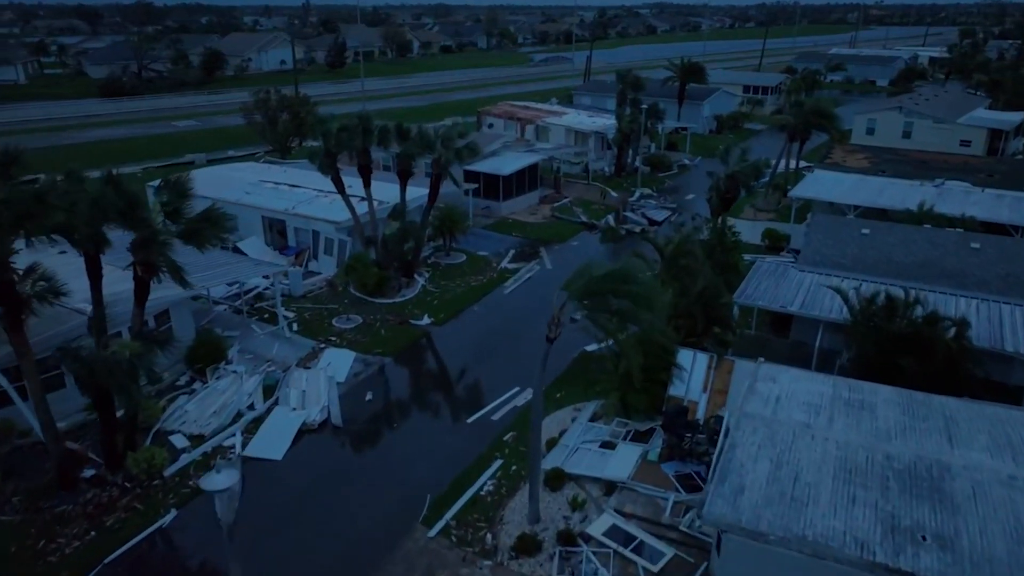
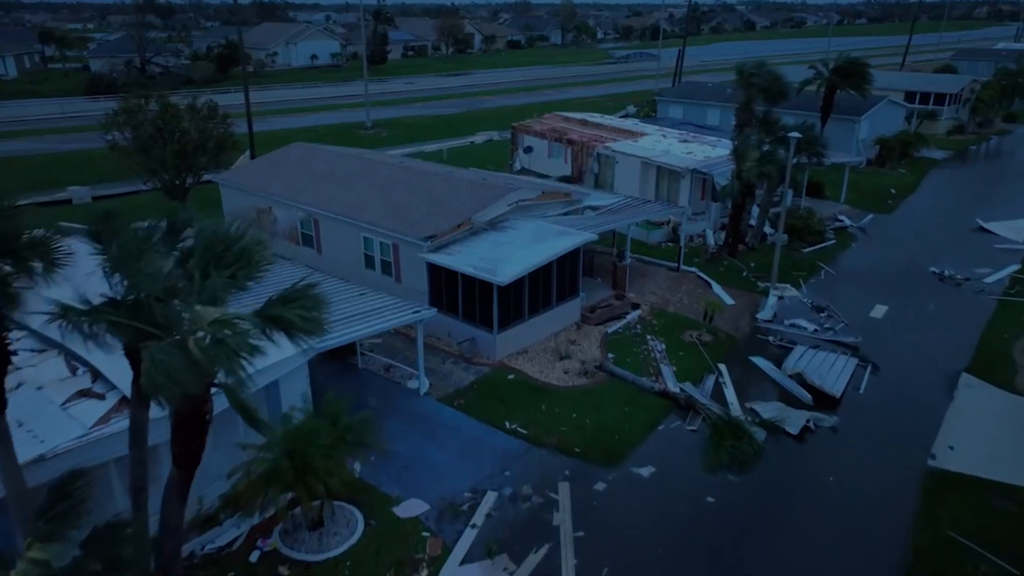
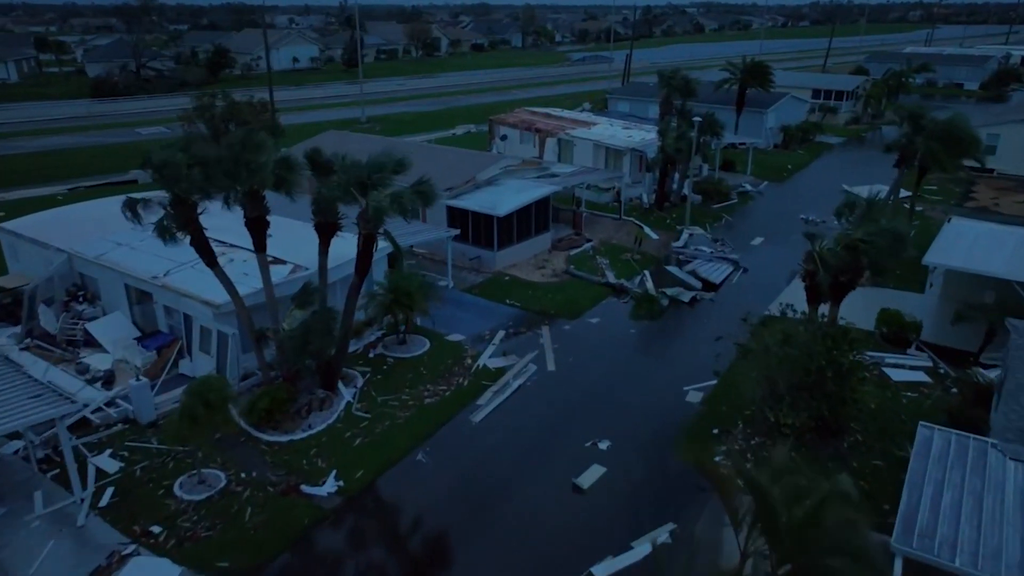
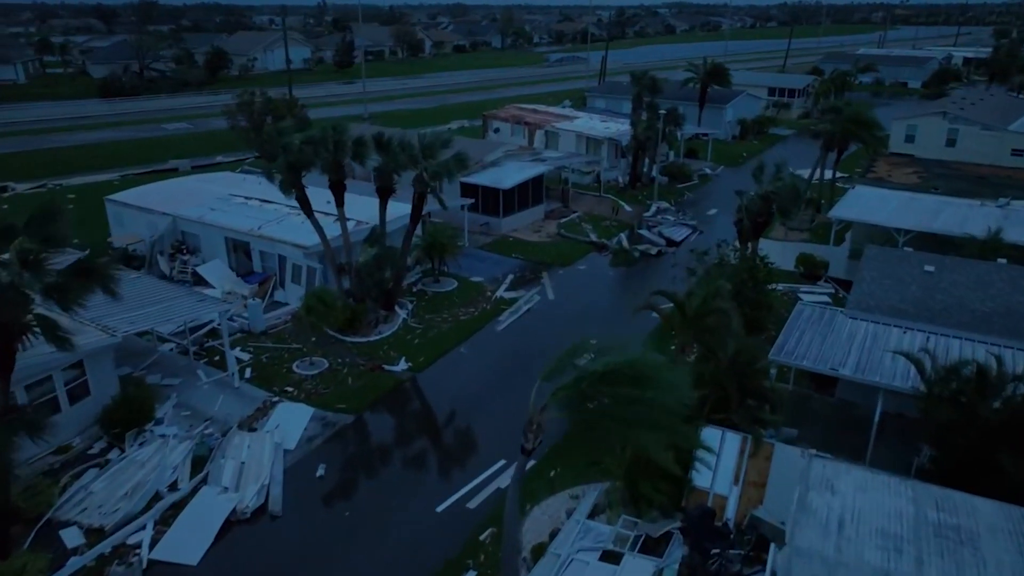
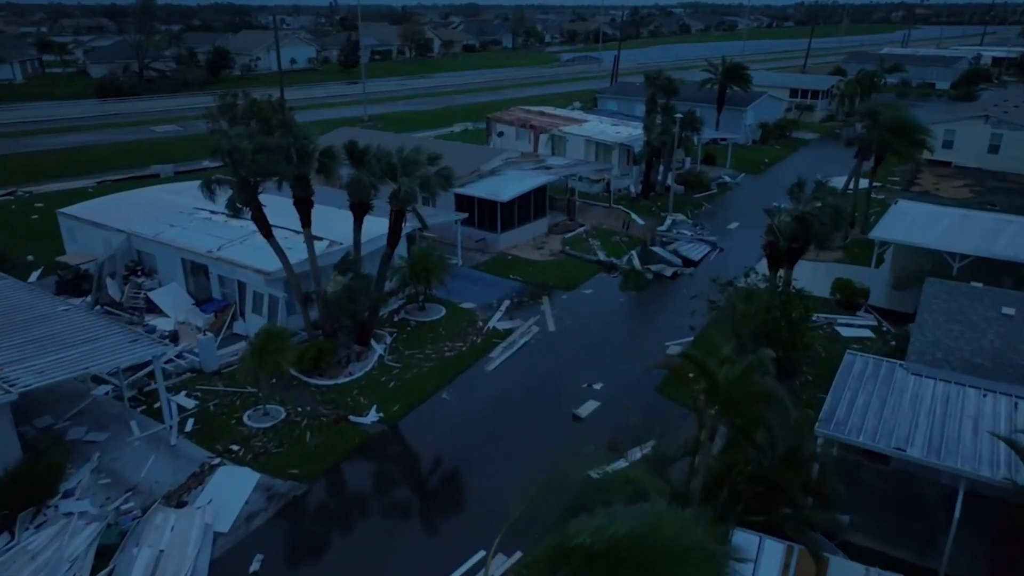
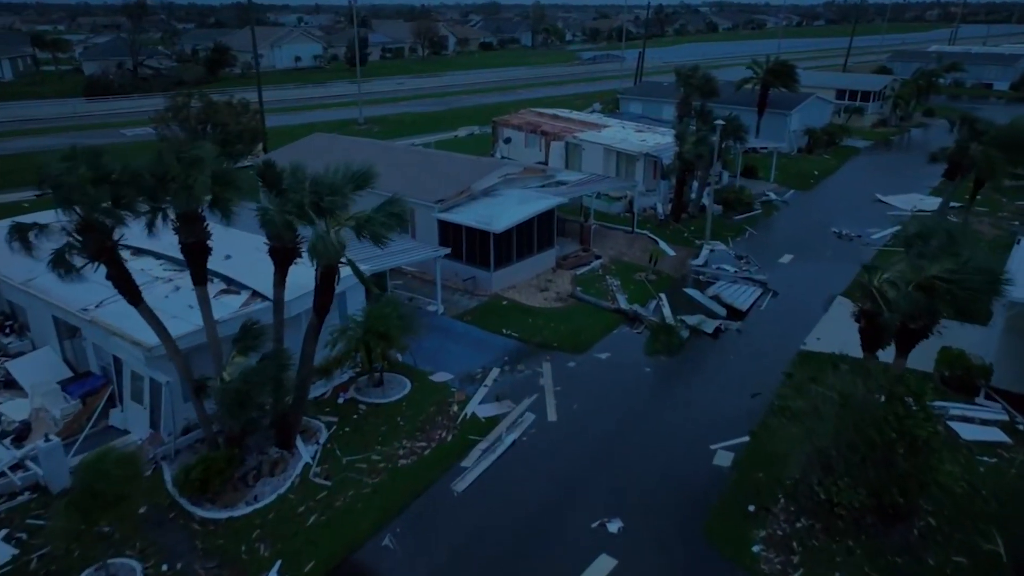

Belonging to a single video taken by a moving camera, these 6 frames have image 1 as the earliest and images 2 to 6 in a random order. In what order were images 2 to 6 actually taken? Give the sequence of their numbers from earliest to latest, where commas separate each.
4, 5, 3, 6, 2
